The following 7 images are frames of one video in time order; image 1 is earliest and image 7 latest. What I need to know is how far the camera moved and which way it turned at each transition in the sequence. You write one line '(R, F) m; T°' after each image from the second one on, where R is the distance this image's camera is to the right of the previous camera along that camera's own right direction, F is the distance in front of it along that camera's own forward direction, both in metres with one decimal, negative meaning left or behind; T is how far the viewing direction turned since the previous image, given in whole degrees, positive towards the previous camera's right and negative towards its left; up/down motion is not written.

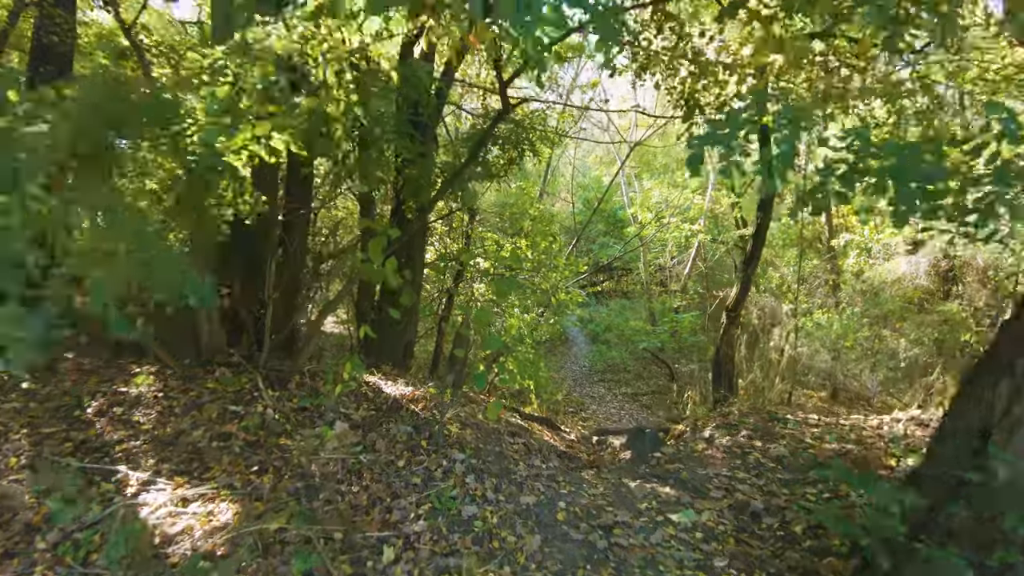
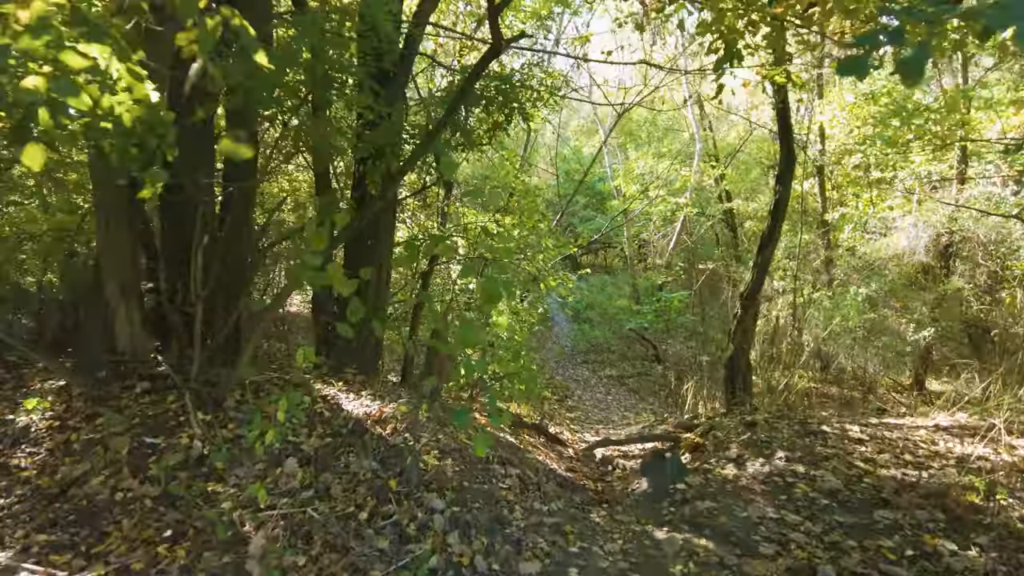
(-0.1, +1.1) m; +2°
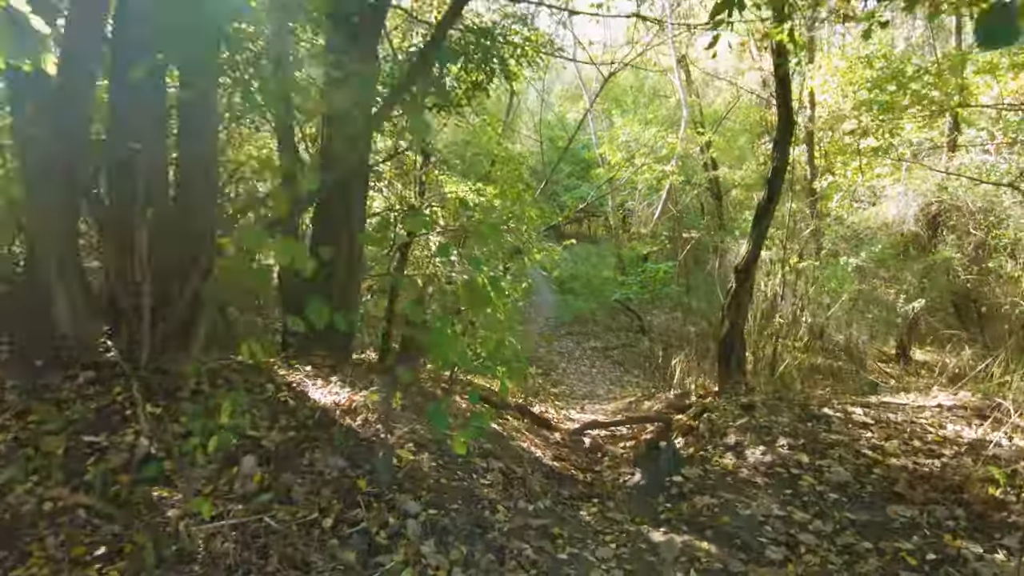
(0.0, +0.4) m; +2°
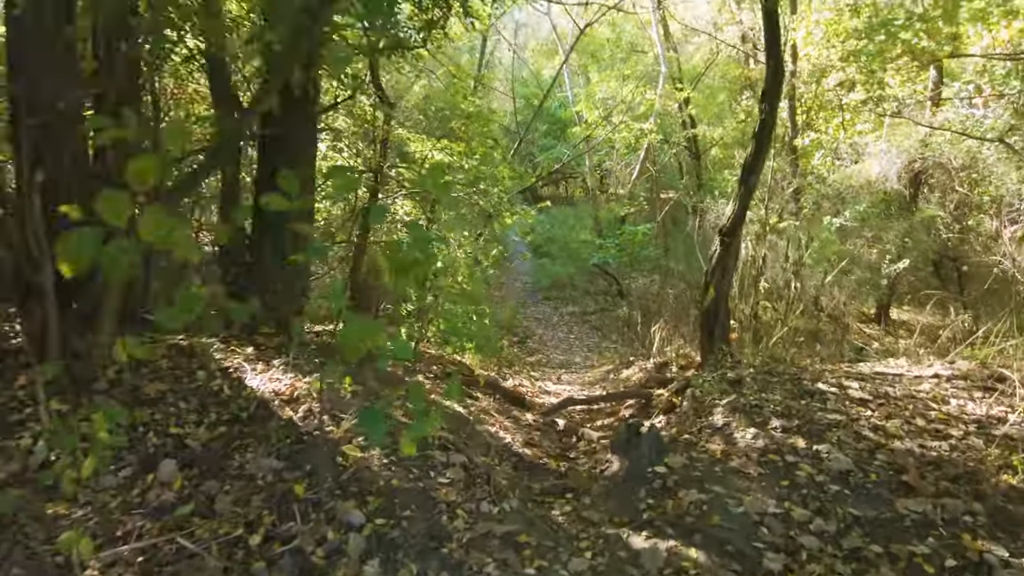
(+0.1, +0.5) m; +2°
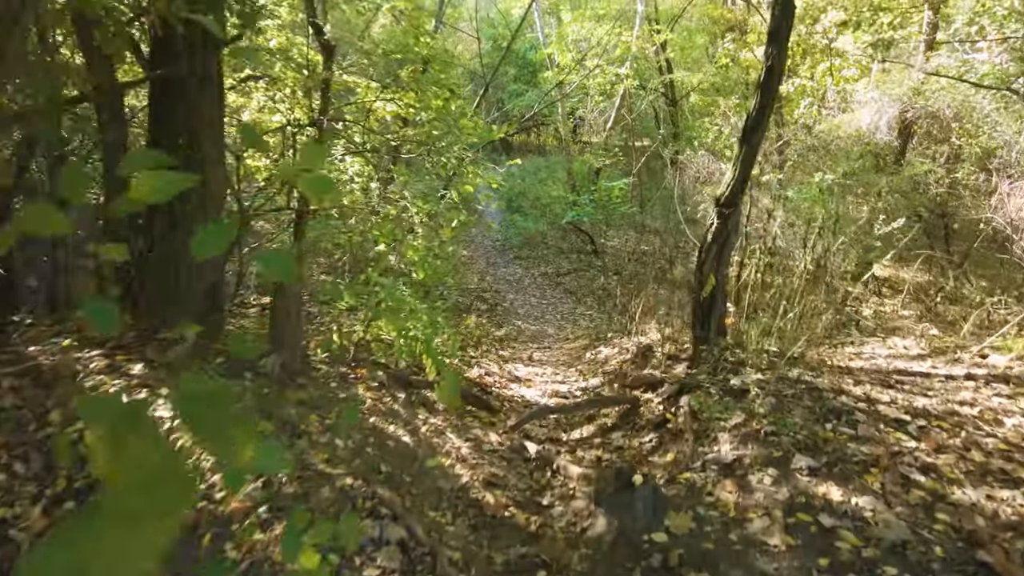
(+0.1, +1.0) m; +2°
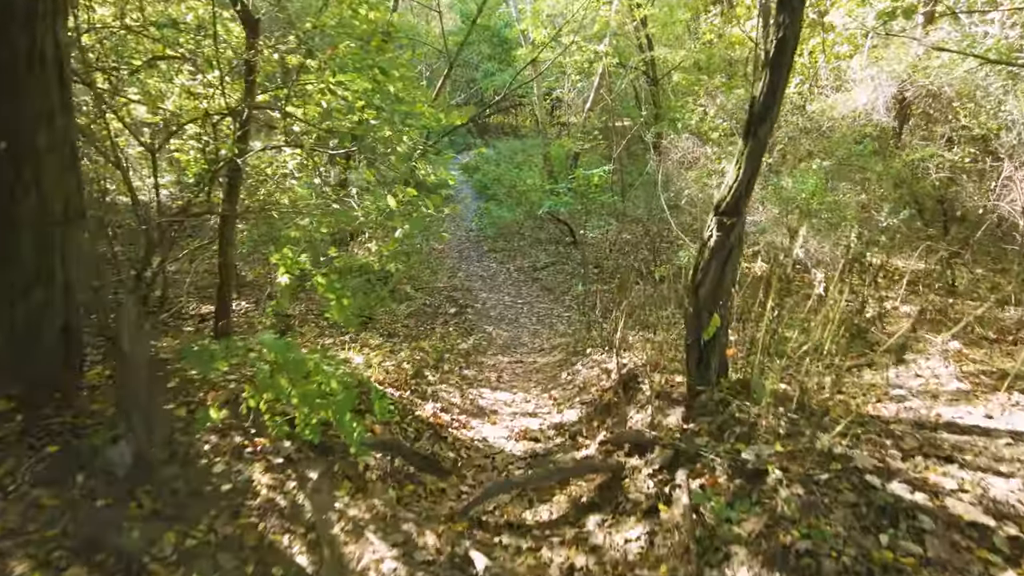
(+0.2, +1.1) m; +2°
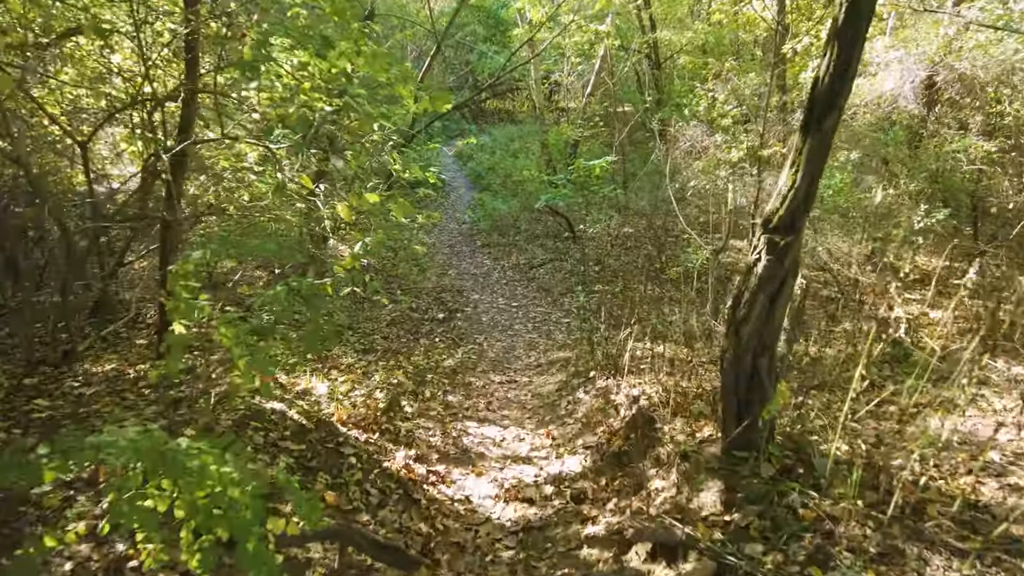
(+0.1, +1.0) m; 0°
